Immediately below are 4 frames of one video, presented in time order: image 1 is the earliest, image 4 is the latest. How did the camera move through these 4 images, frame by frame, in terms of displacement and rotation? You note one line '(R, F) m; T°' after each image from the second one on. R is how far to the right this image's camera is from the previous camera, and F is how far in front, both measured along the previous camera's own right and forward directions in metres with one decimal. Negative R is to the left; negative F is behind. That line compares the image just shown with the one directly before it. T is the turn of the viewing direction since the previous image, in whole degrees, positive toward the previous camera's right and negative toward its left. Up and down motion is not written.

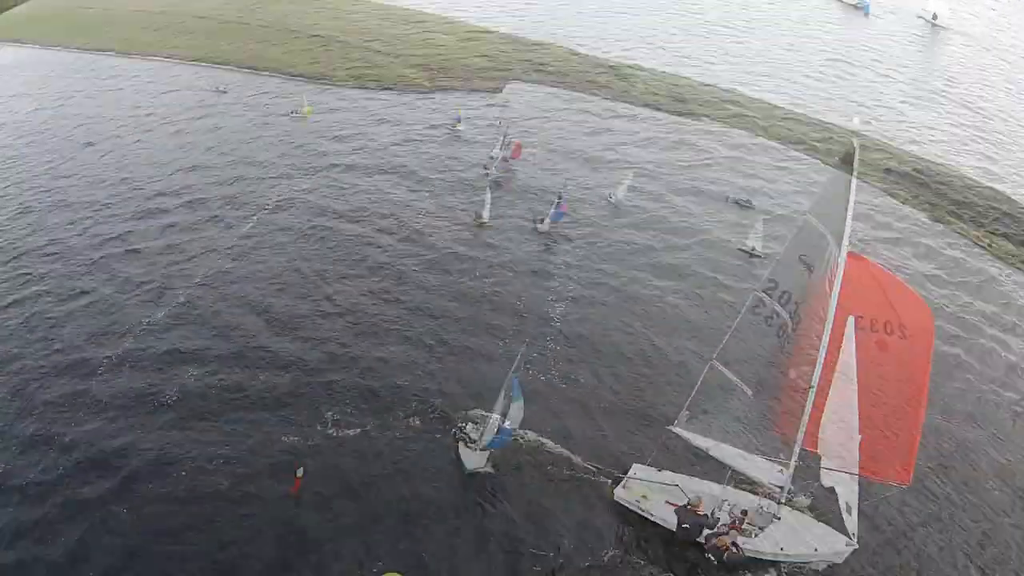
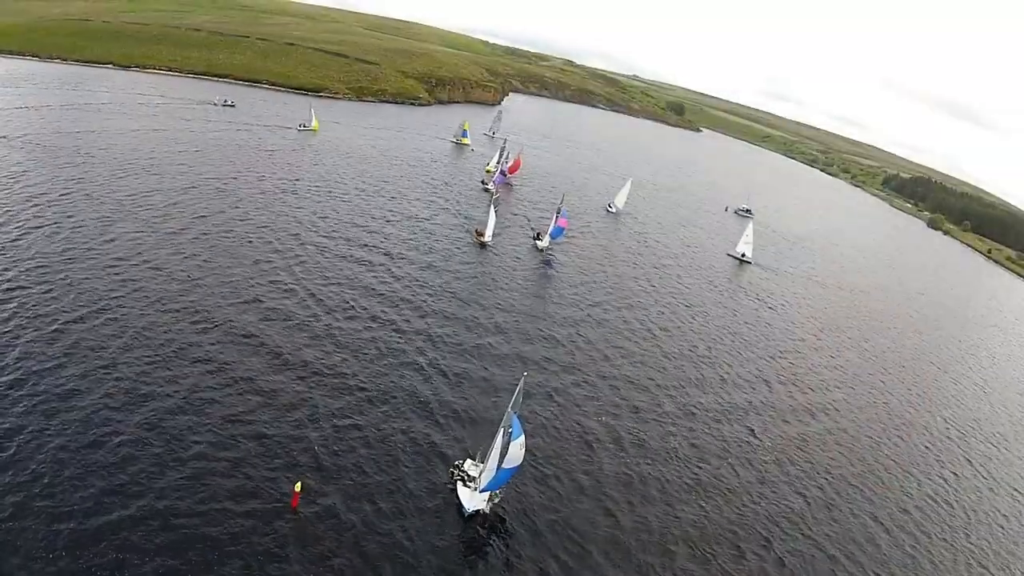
(-0.4, 0.0) m; 0°
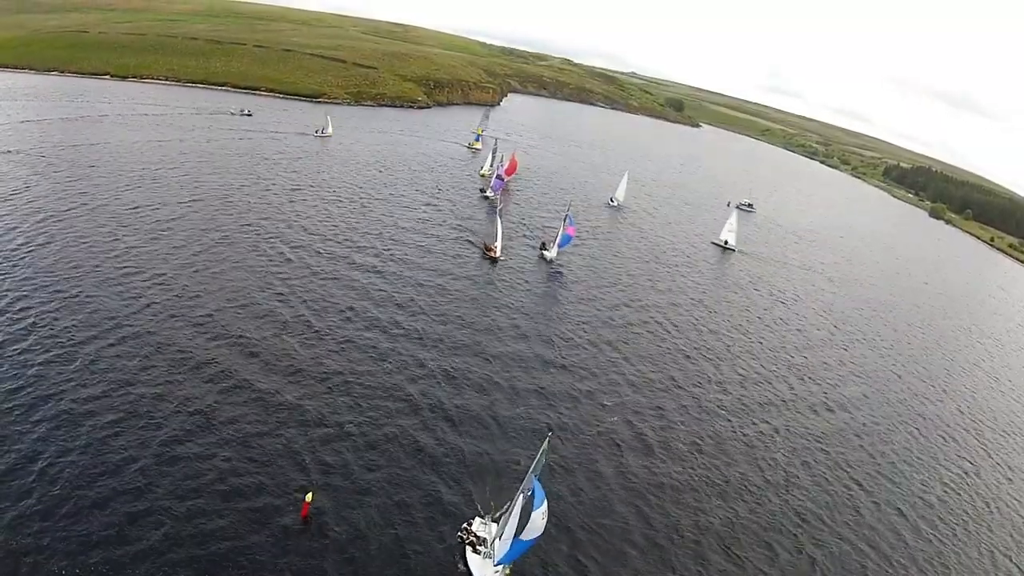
(-0.9, +0.1) m; 0°
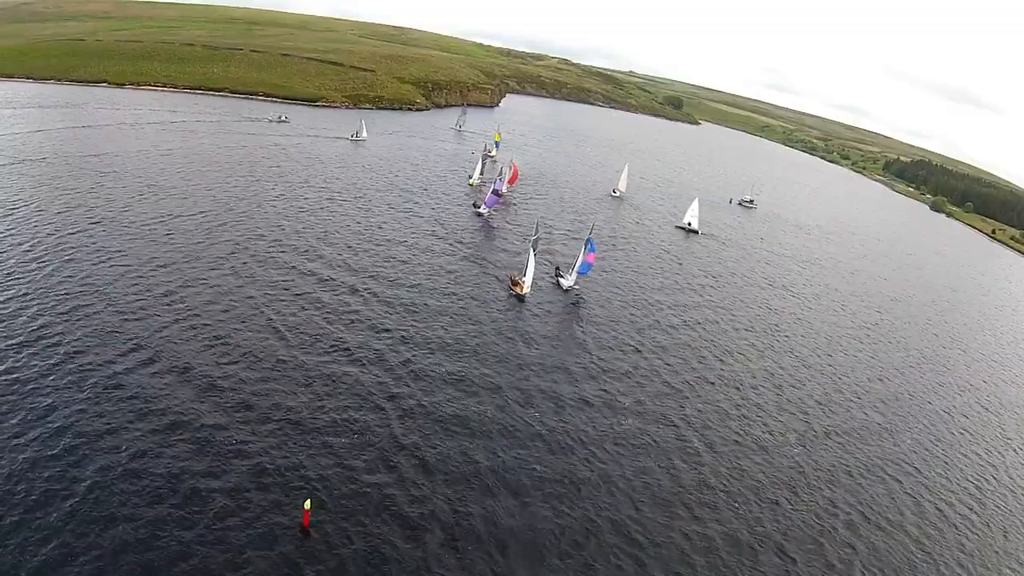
(-2.5, -0.1) m; 0°
